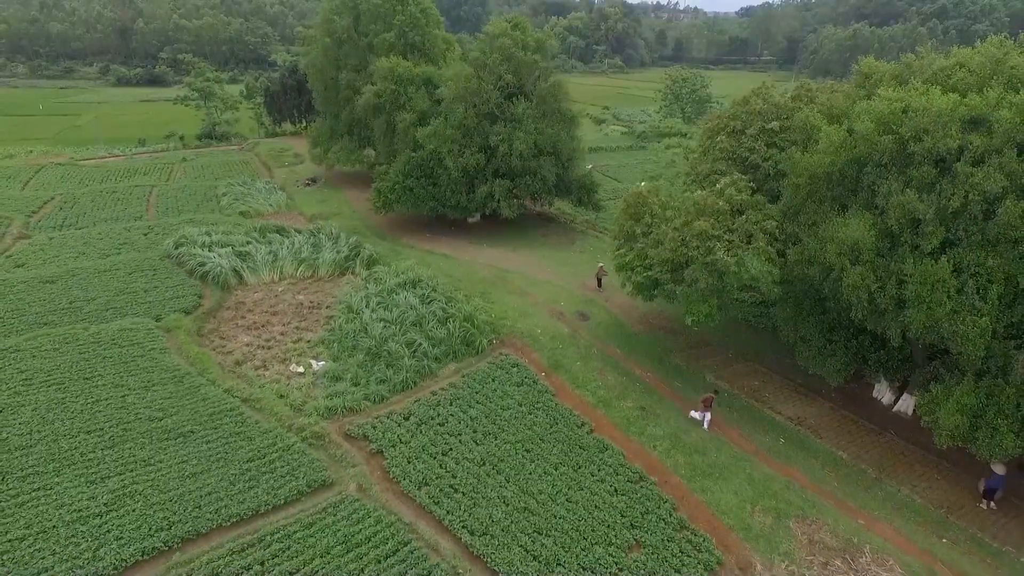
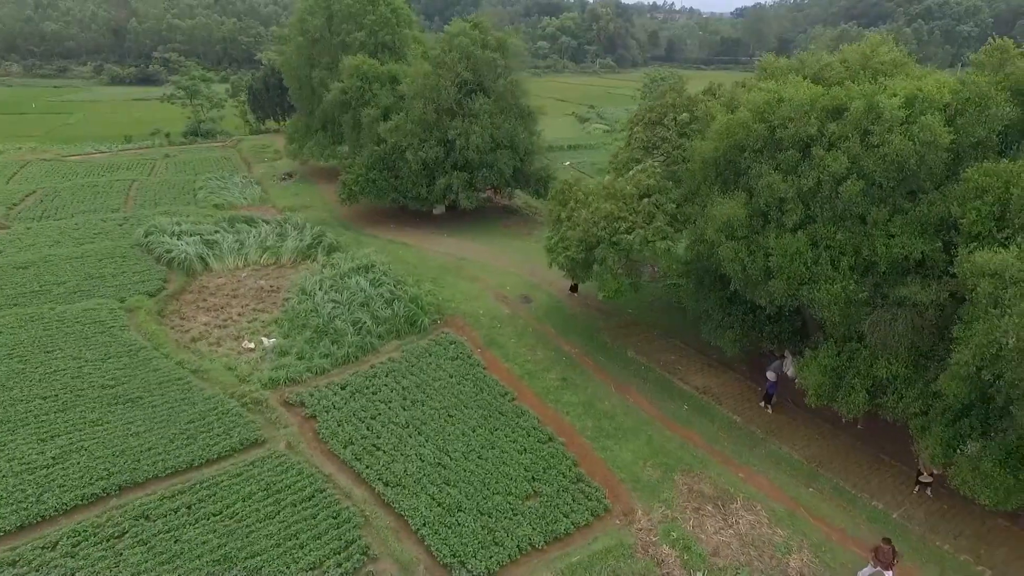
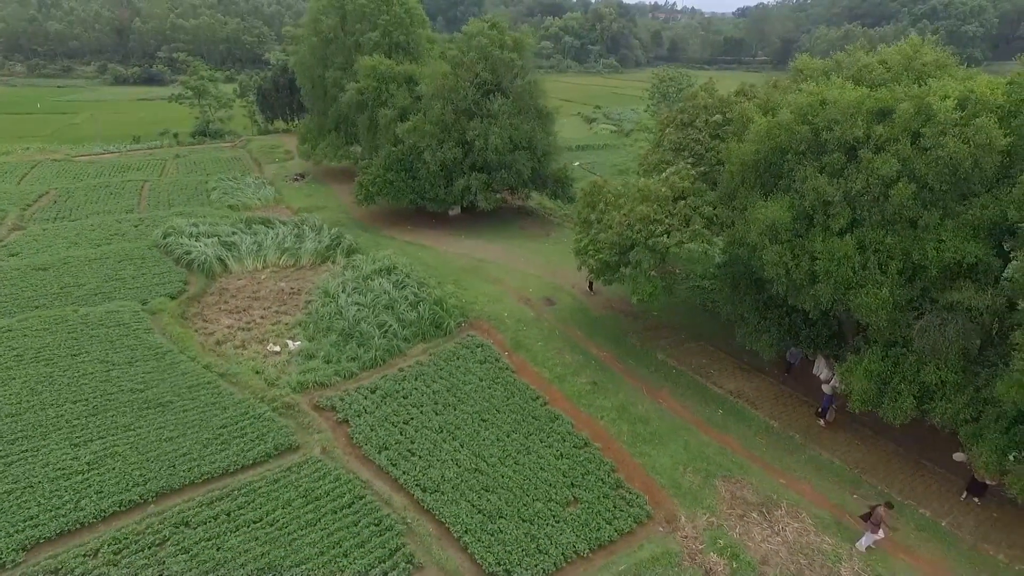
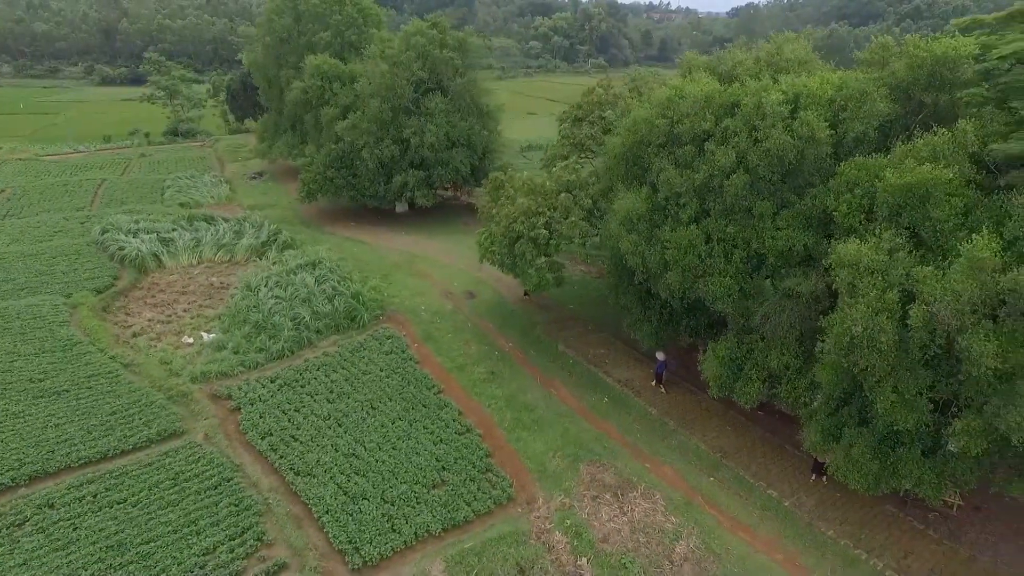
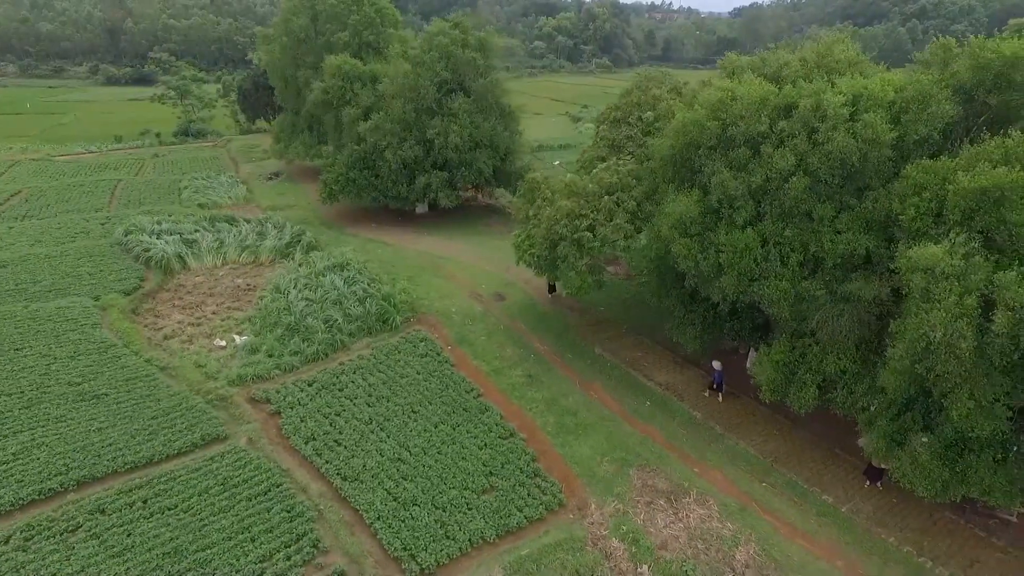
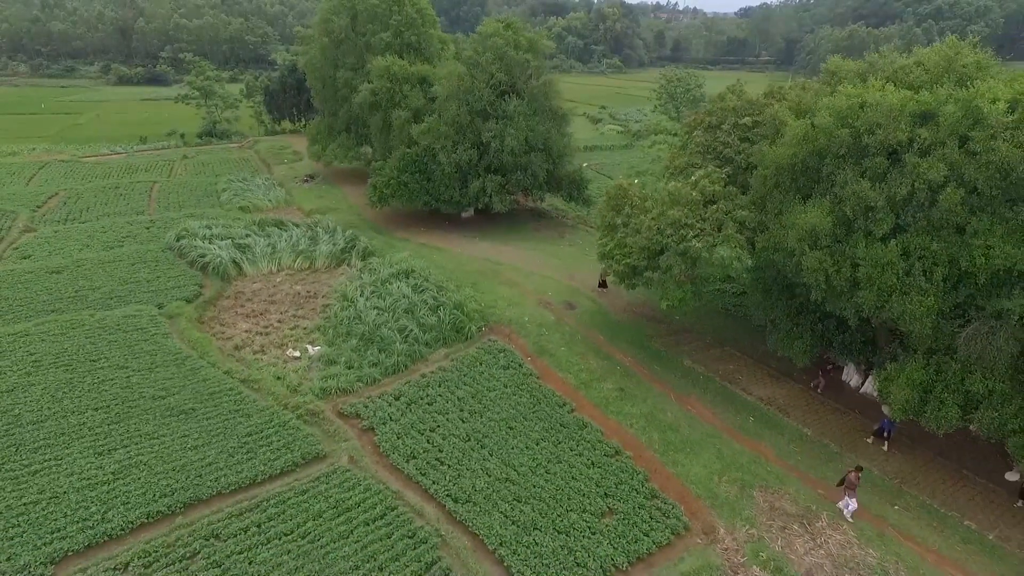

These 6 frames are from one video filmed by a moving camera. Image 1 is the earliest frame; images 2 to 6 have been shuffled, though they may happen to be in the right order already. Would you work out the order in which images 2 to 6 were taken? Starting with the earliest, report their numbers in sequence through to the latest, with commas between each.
6, 3, 2, 5, 4
